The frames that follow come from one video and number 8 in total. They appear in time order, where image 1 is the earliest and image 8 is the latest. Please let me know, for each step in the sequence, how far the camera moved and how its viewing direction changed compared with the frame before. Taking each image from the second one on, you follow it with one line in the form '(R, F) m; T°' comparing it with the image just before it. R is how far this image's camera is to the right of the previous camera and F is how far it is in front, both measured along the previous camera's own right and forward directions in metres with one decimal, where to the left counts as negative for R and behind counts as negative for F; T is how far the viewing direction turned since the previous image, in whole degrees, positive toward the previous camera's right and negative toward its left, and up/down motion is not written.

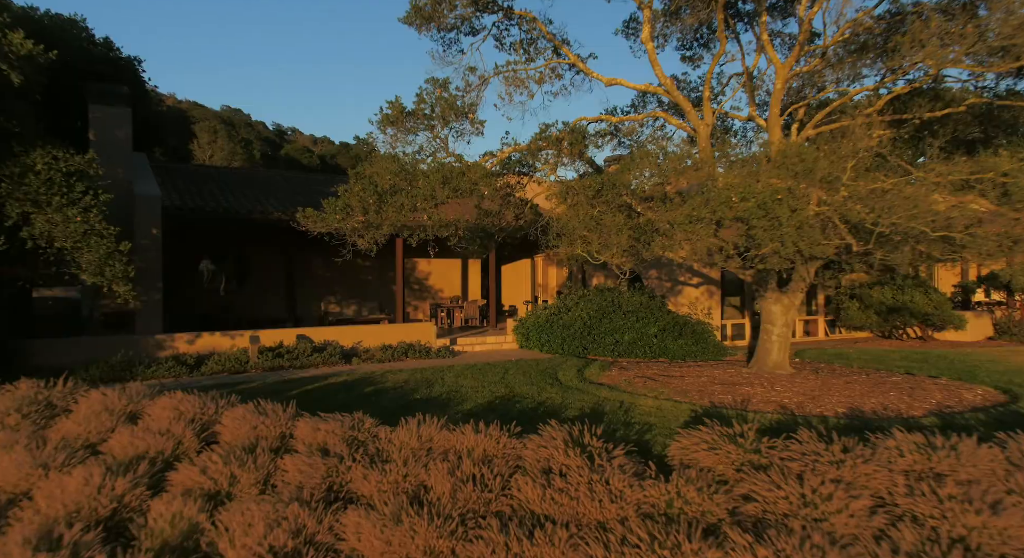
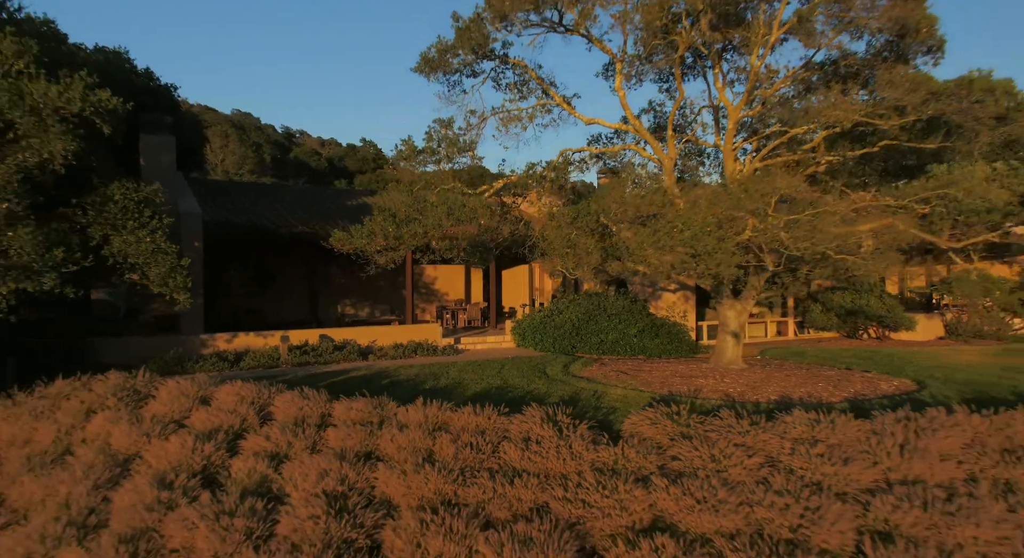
(+0.2, -1.2) m; -1°
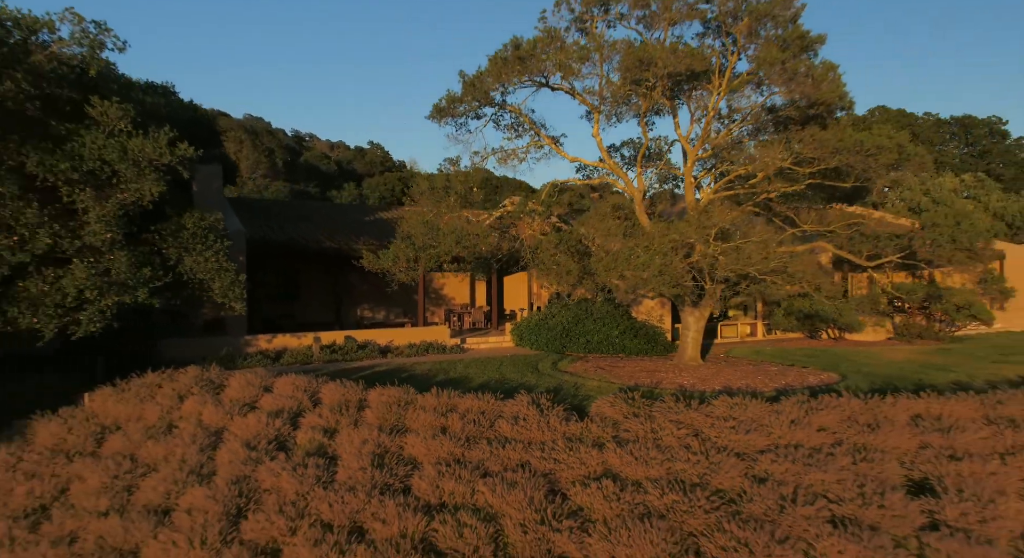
(+0.1, -1.6) m; -1°
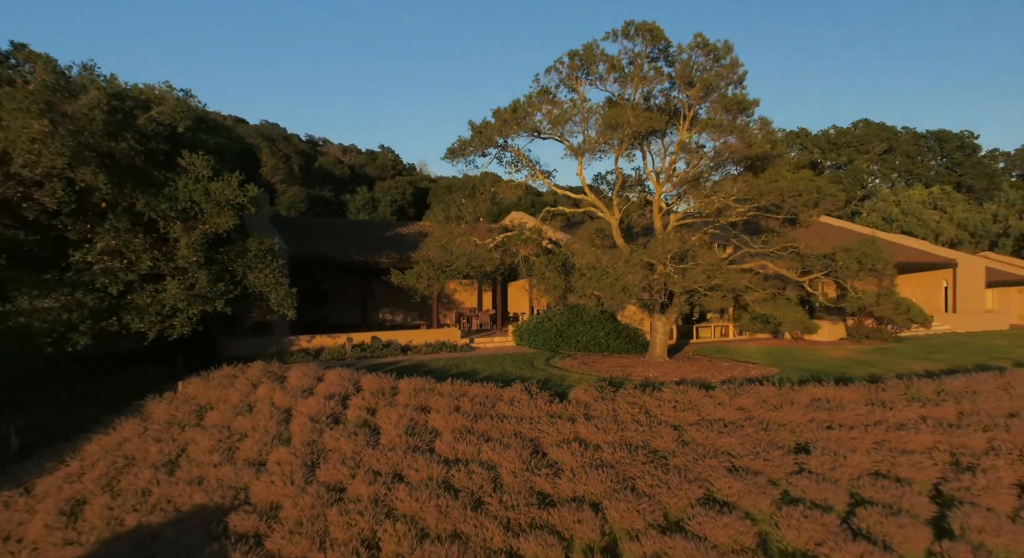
(+0.2, -2.1) m; -1°
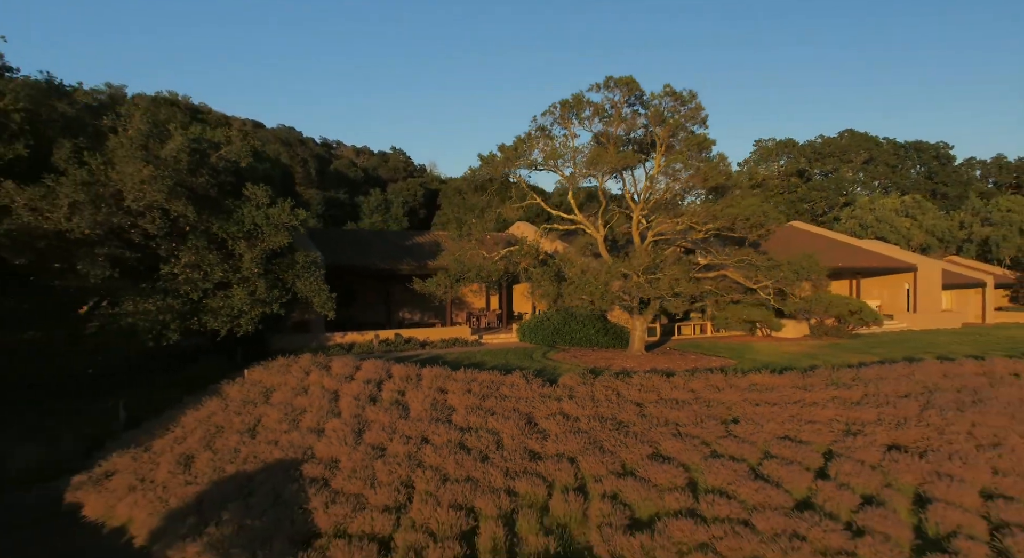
(+0.2, -2.3) m; -1°
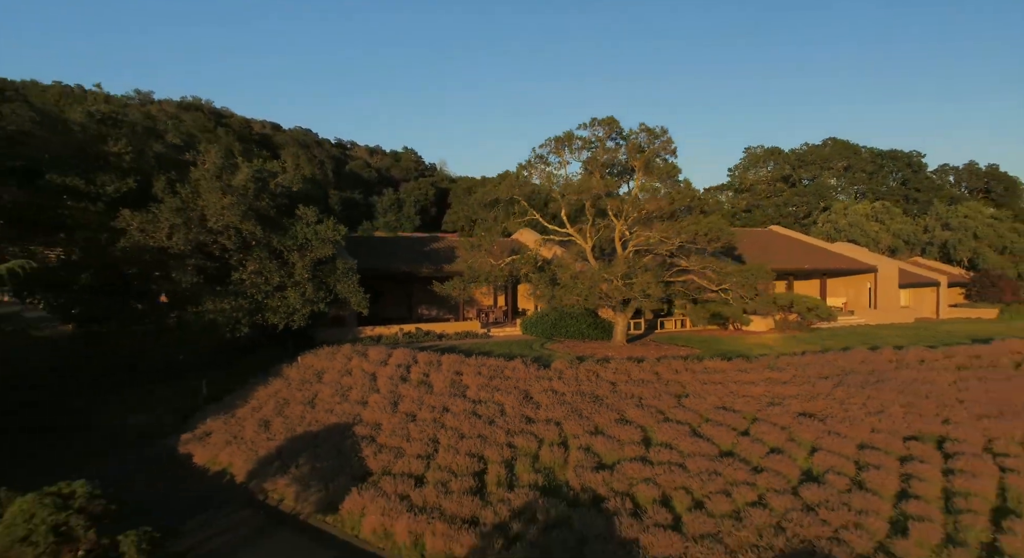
(+0.2, -2.8) m; -1°
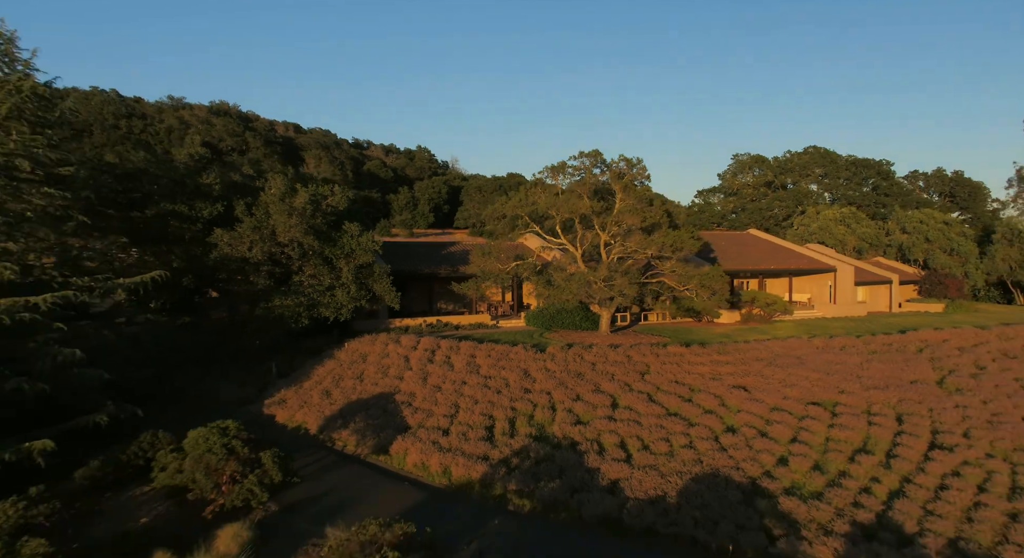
(+0.2, -3.6) m; -1°
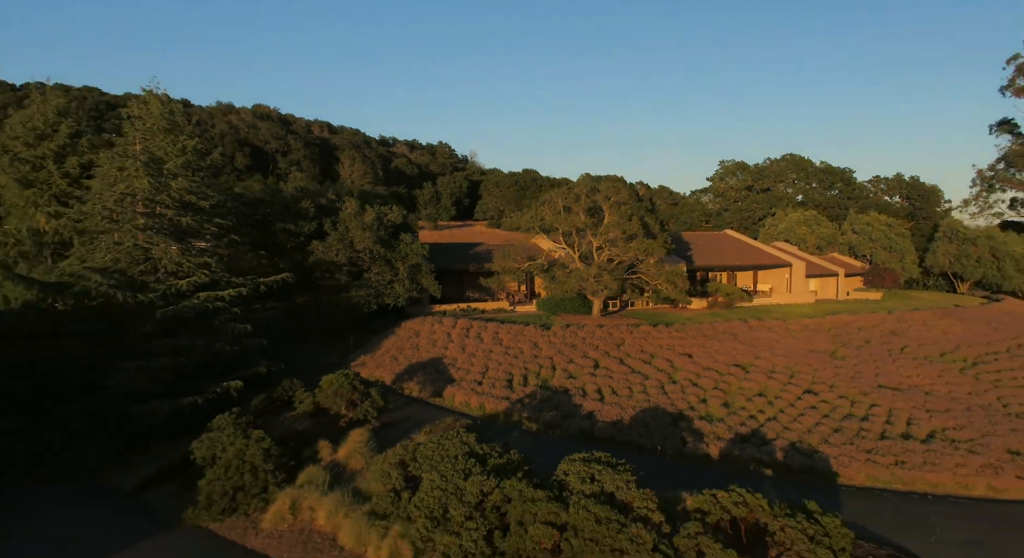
(+0.1, -6.3) m; -2°
